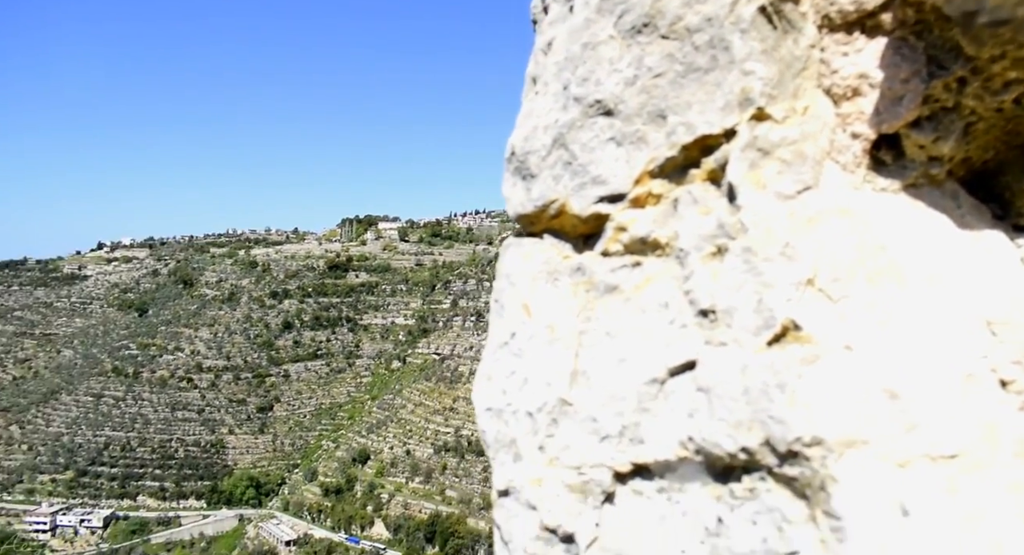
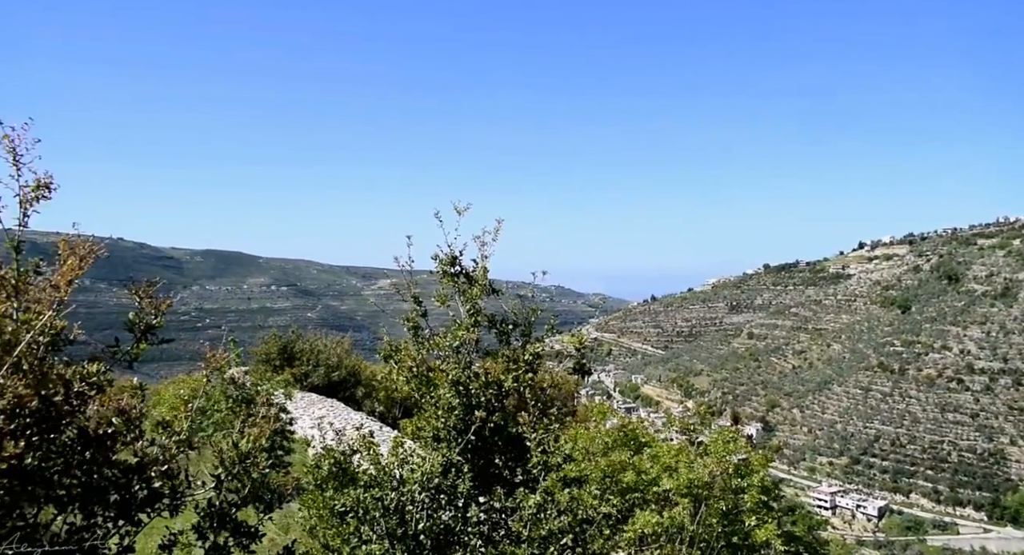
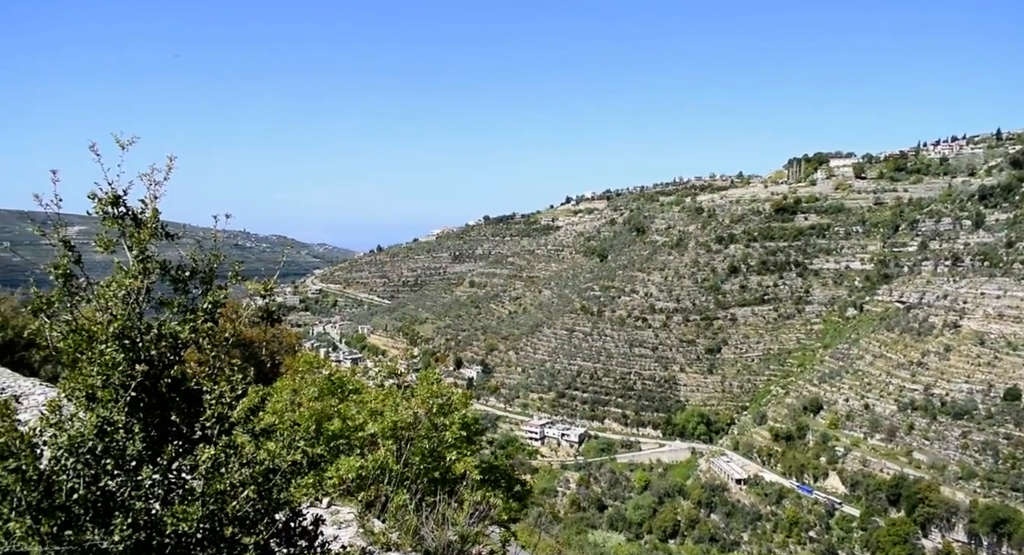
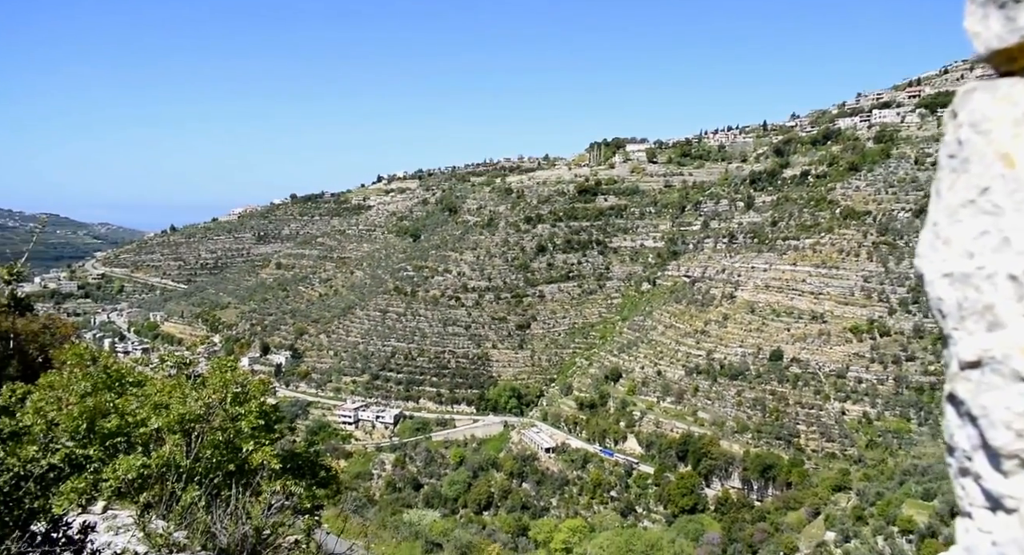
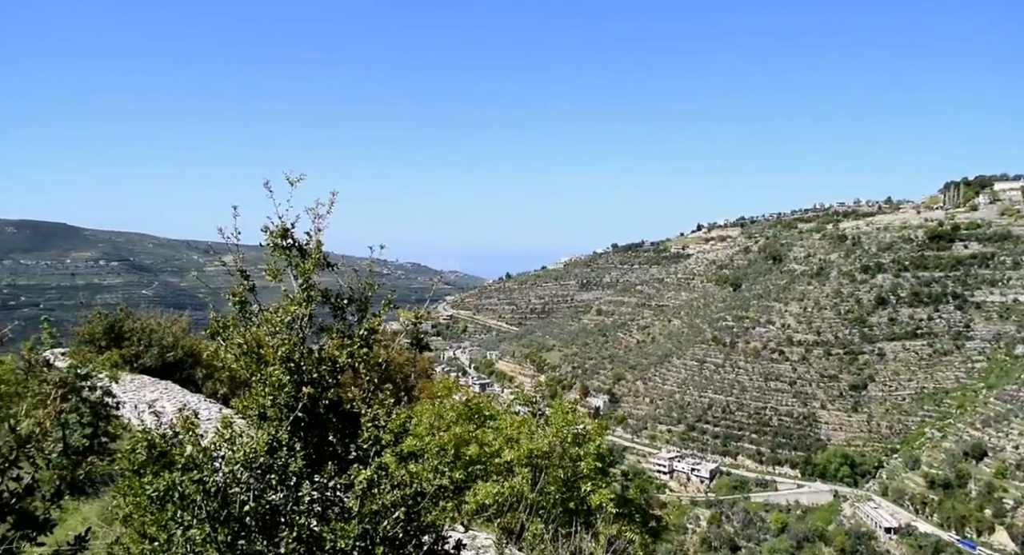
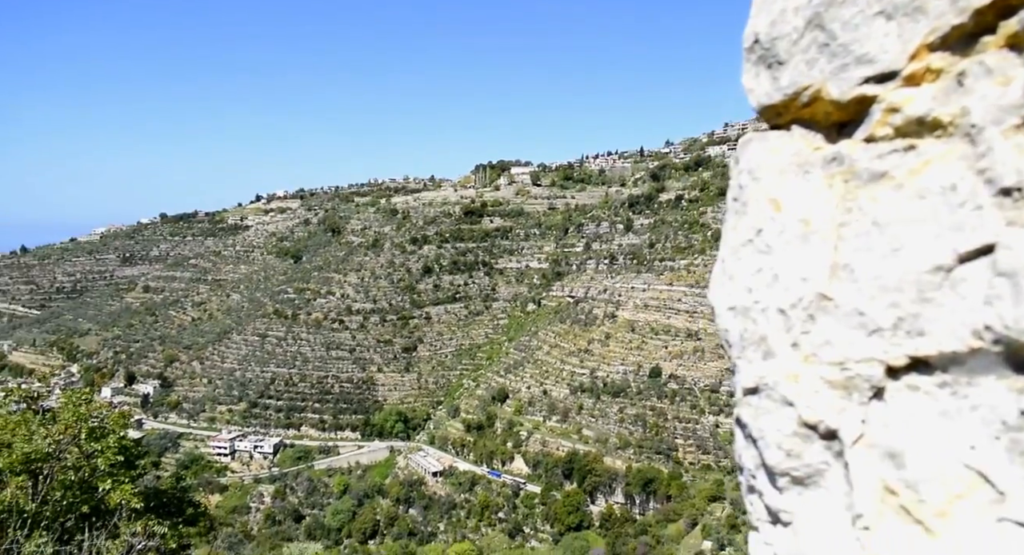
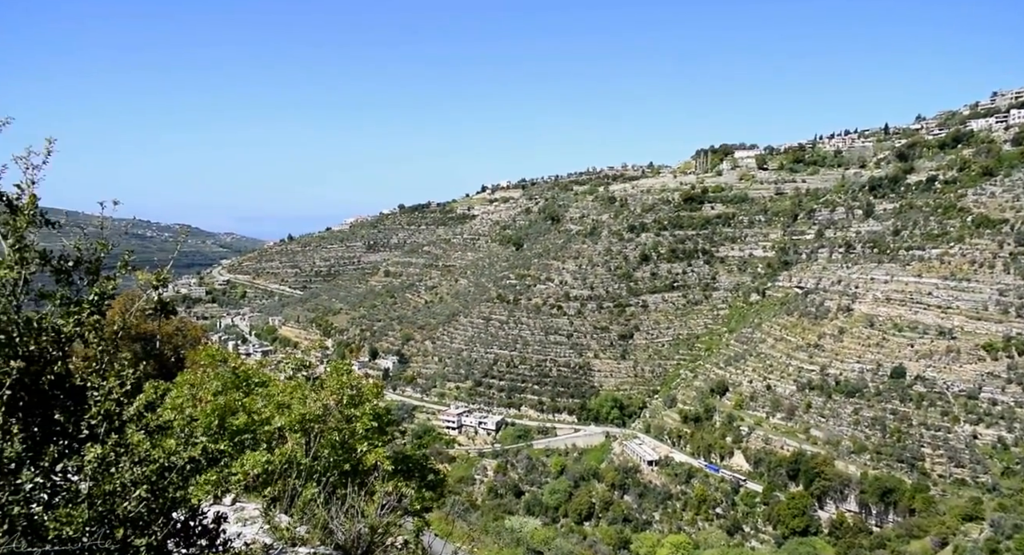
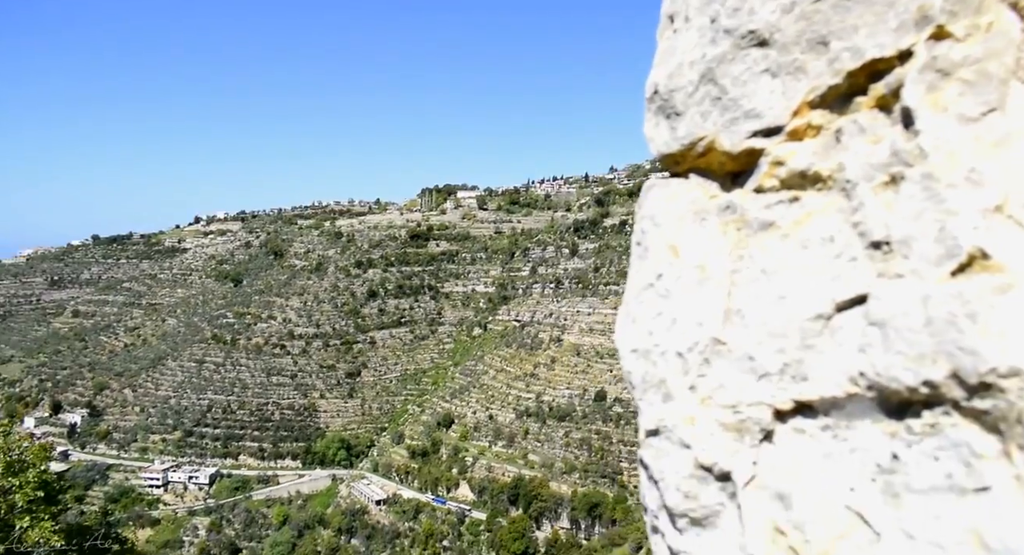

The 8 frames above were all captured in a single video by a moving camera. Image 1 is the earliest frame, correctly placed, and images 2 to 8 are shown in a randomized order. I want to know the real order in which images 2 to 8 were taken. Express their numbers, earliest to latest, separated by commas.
8, 6, 4, 7, 3, 5, 2
